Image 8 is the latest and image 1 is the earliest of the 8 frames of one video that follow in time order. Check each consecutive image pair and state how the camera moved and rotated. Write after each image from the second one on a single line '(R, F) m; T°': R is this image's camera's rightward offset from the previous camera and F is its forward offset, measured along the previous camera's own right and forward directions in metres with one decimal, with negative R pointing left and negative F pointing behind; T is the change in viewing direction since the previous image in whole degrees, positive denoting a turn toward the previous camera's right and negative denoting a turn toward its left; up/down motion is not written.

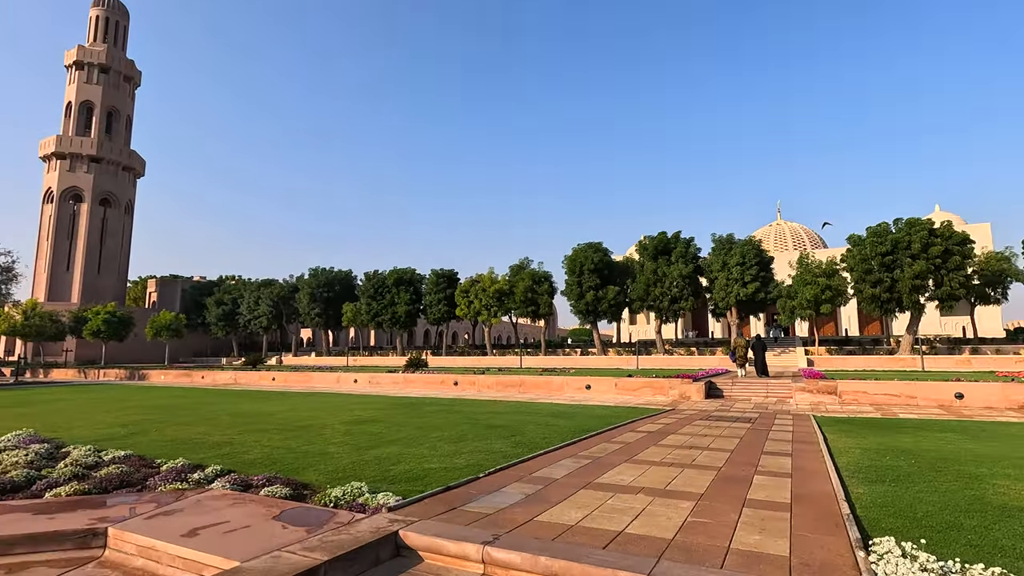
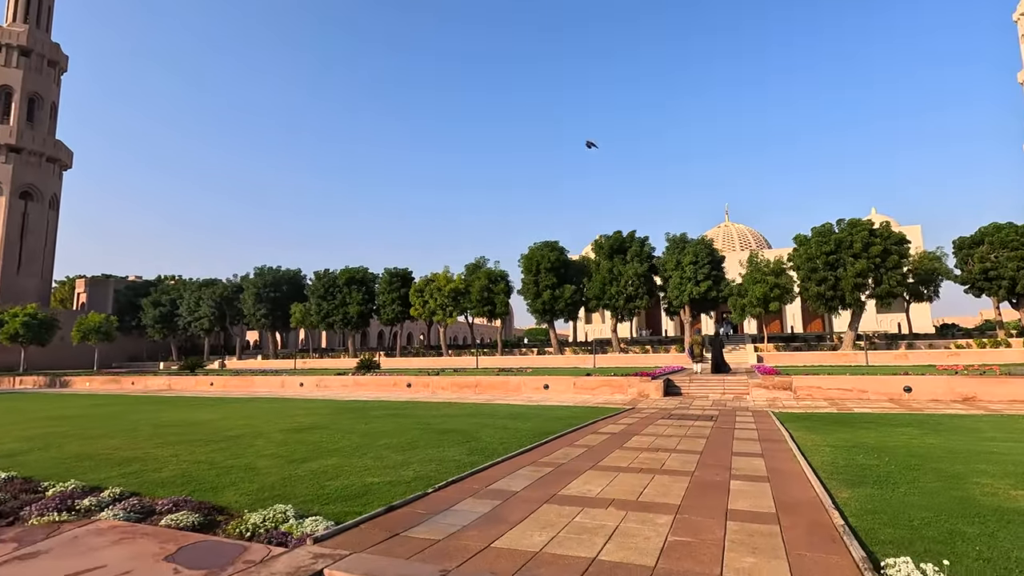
(0.0, +0.5) m; +5°
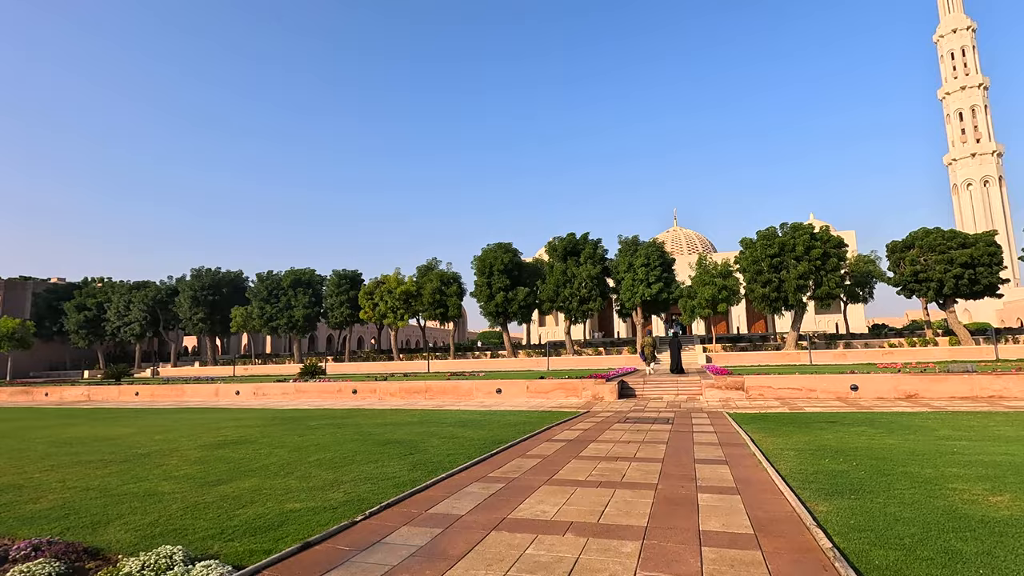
(+0.1, +0.5) m; +5°
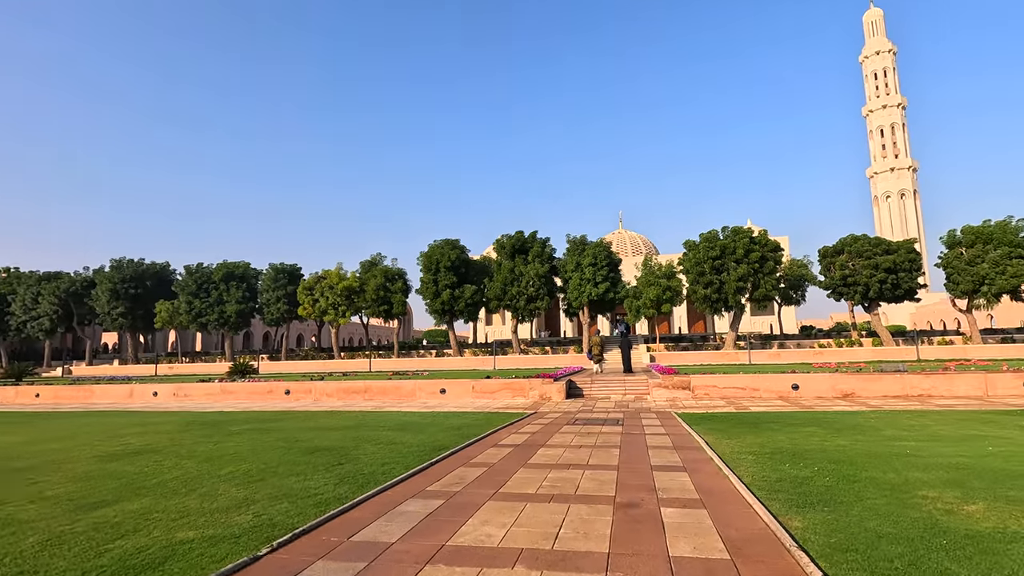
(0.0, +0.5) m; +6°
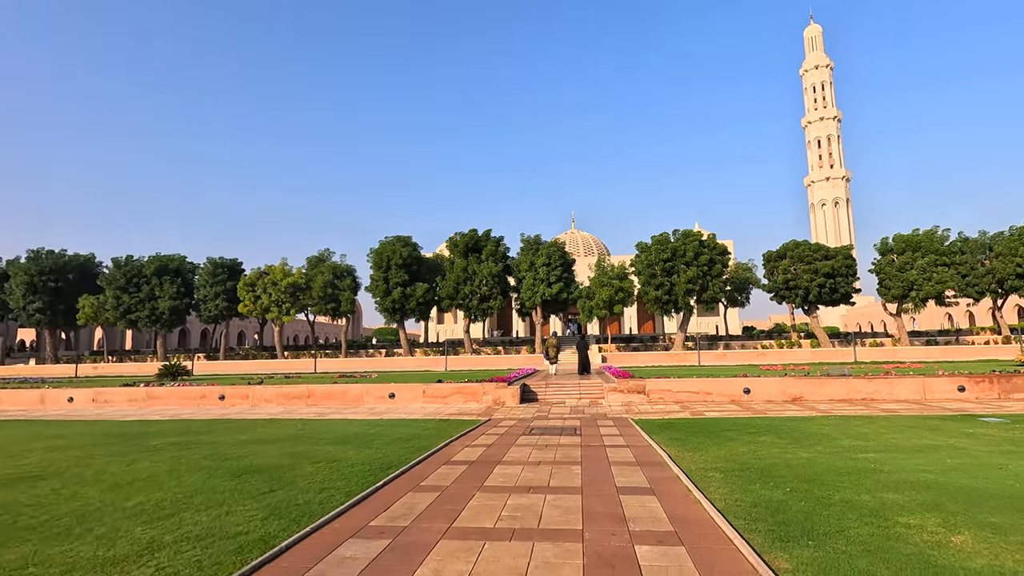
(0.0, +0.5) m; +5°
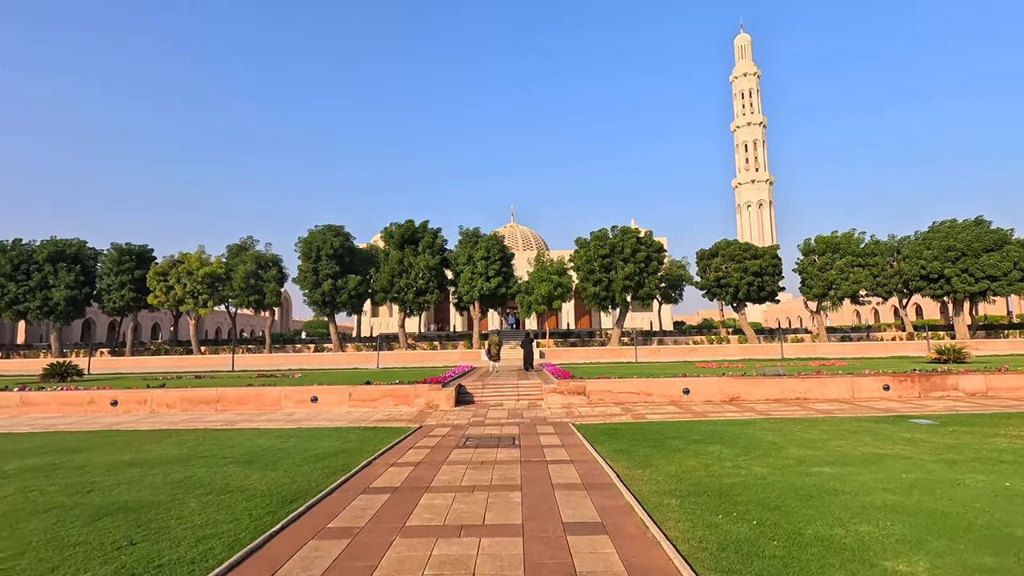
(+0.1, +0.8) m; +7°
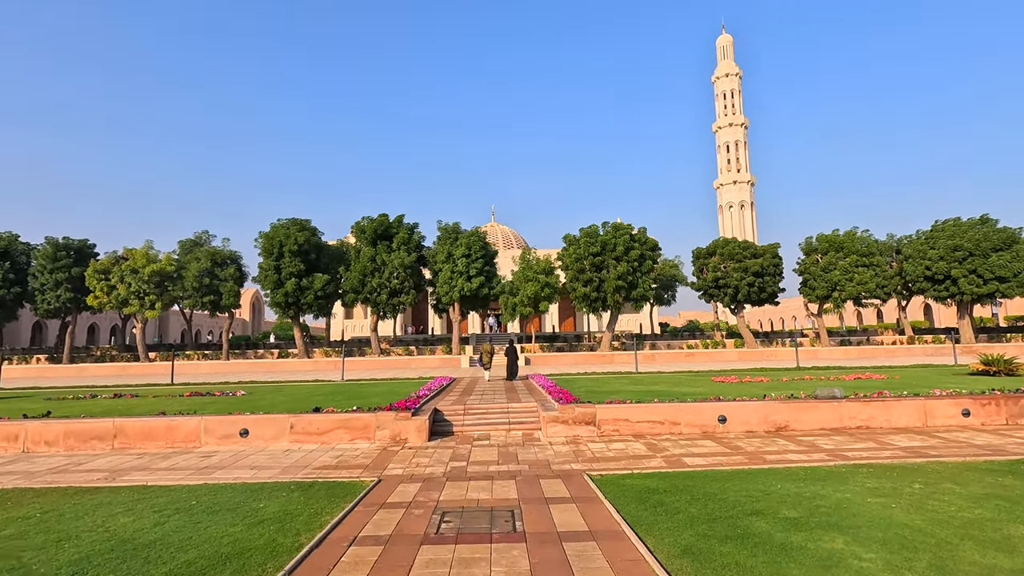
(-0.2, +2.8) m; +2°
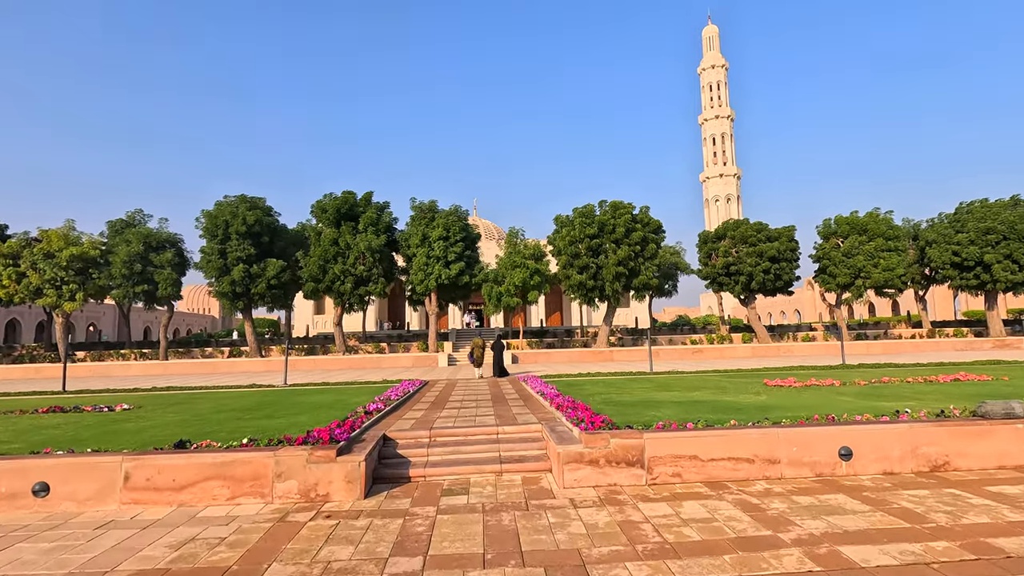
(-0.1, +4.0) m; +2°
